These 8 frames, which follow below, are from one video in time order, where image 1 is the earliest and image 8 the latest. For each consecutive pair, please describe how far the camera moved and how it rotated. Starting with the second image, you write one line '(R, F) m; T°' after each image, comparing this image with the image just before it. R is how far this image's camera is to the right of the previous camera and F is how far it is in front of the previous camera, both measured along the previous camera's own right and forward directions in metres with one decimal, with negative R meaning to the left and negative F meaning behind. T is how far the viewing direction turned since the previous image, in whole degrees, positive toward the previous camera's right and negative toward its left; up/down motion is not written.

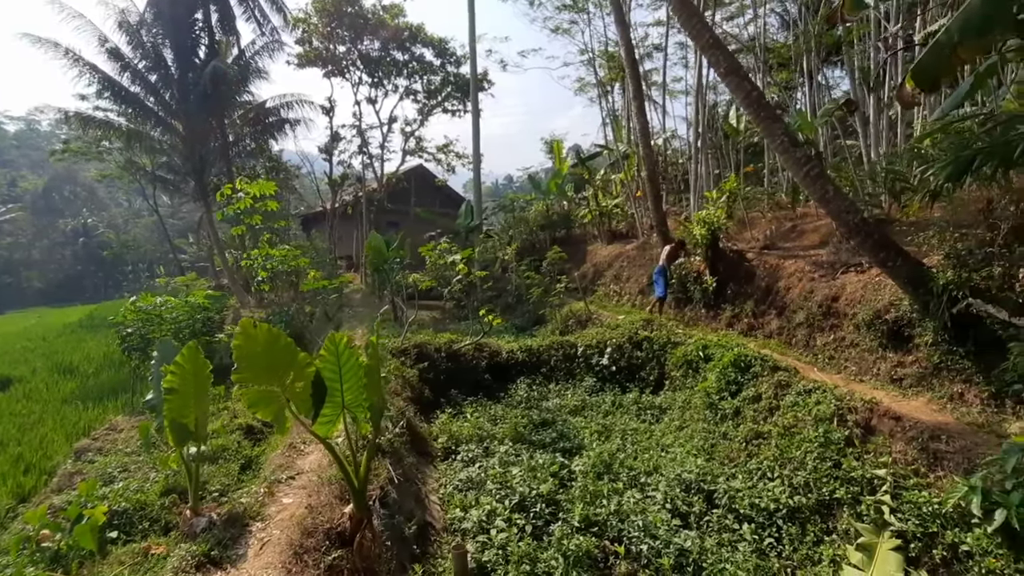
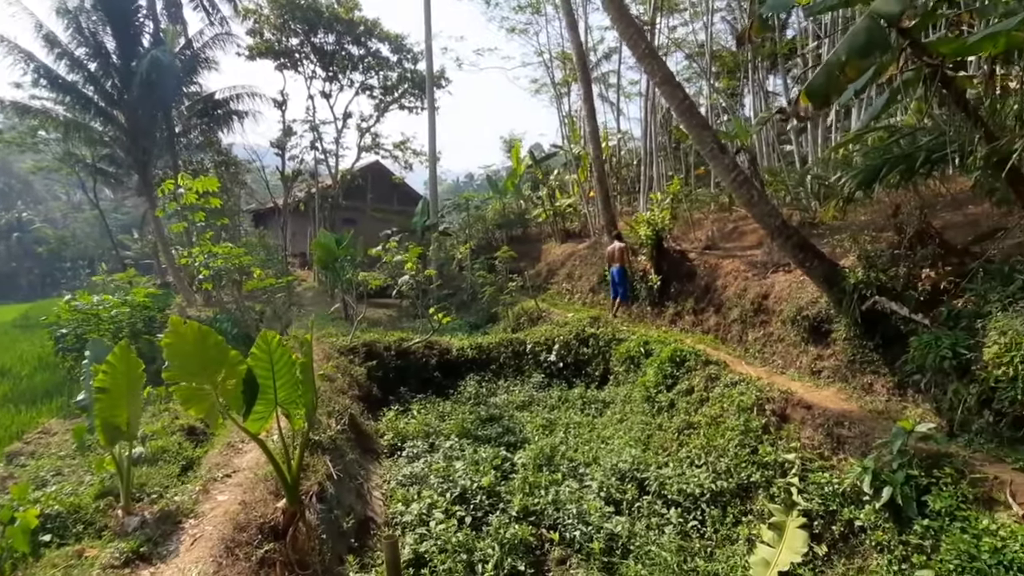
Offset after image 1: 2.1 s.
(+0.2, -0.2) m; +4°
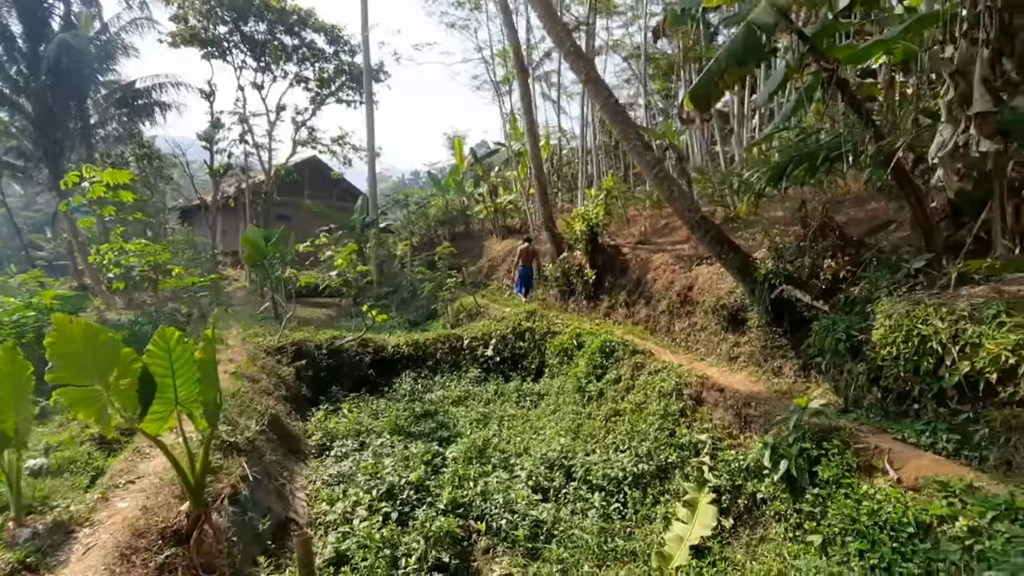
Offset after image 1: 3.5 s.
(+0.2, 0.0) m; +6°
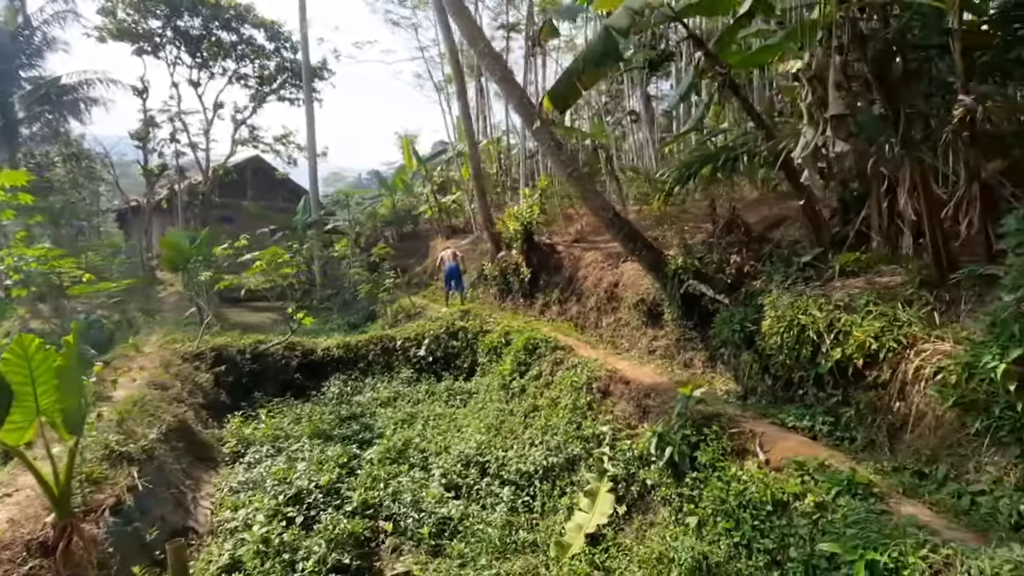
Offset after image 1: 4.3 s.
(+0.6, -0.1) m; +4°
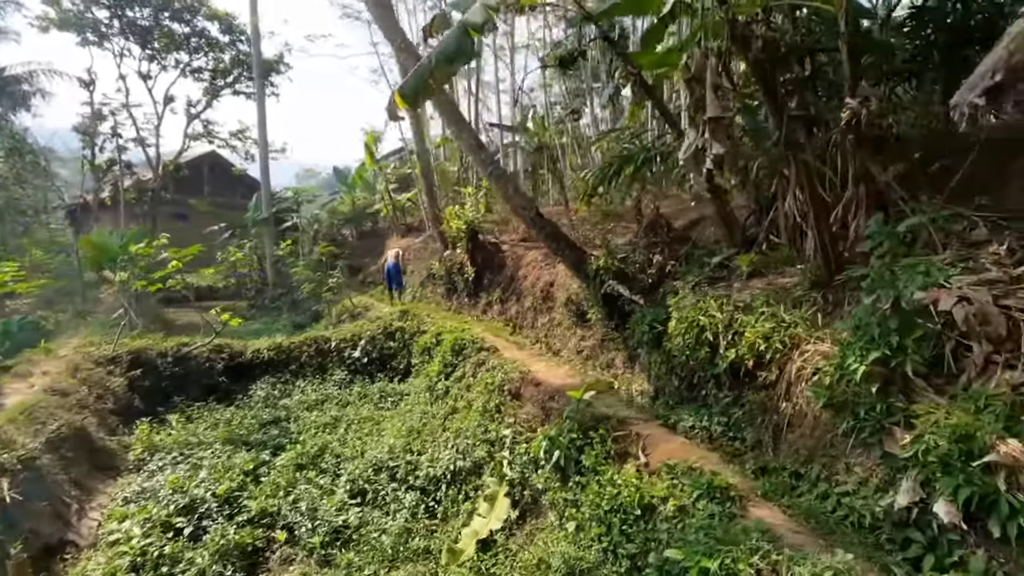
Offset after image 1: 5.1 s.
(+0.7, +0.1) m; +2°
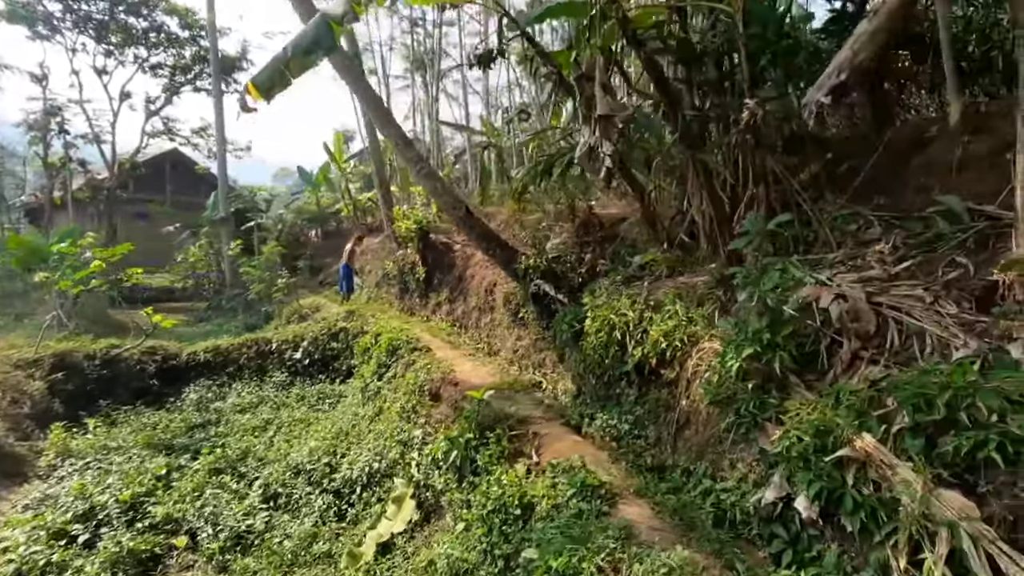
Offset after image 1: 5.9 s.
(+0.7, 0.0) m; +2°
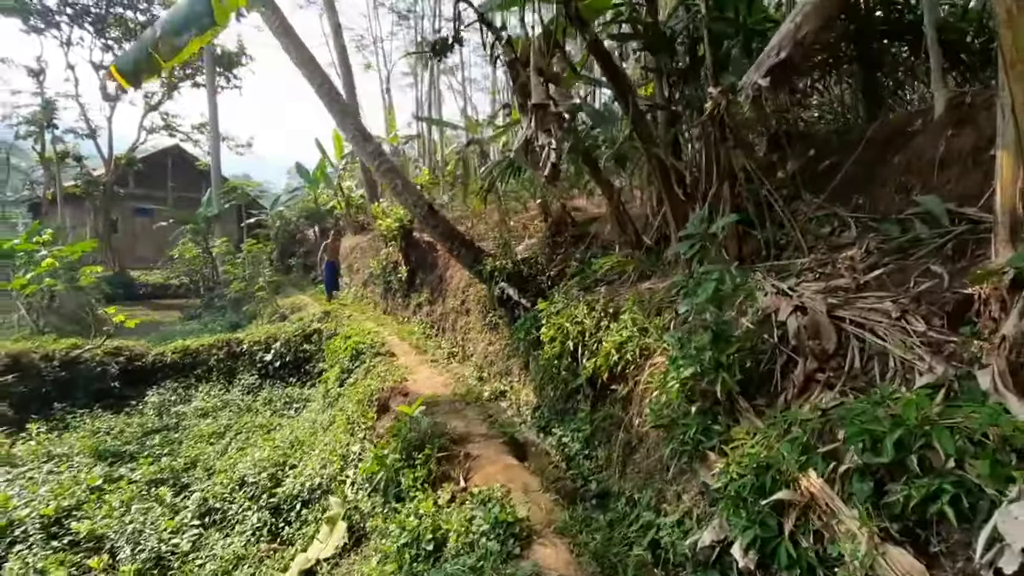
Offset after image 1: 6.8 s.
(+0.6, +0.4) m; -1°
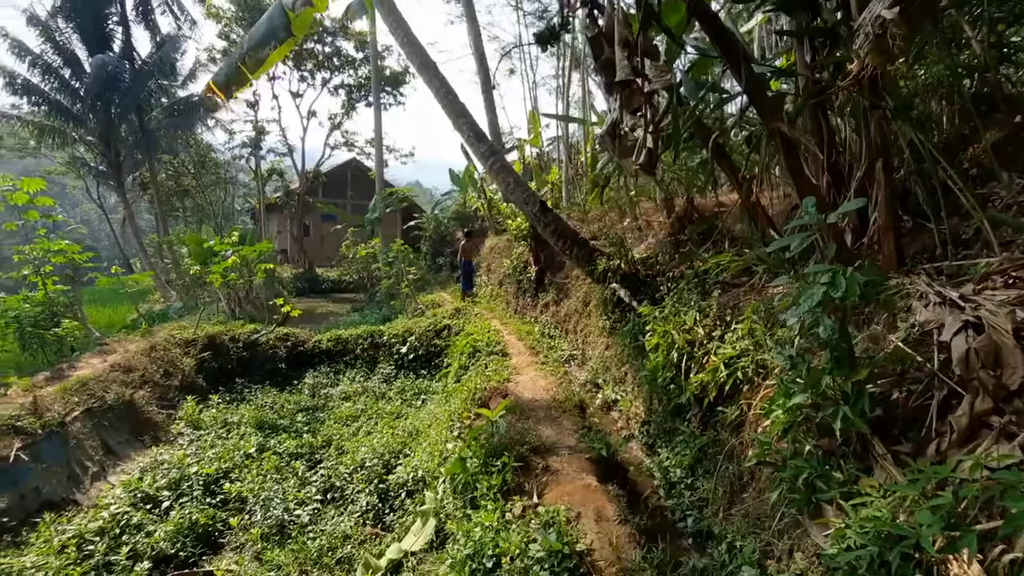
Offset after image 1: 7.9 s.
(+0.4, +0.3) m; -17°
